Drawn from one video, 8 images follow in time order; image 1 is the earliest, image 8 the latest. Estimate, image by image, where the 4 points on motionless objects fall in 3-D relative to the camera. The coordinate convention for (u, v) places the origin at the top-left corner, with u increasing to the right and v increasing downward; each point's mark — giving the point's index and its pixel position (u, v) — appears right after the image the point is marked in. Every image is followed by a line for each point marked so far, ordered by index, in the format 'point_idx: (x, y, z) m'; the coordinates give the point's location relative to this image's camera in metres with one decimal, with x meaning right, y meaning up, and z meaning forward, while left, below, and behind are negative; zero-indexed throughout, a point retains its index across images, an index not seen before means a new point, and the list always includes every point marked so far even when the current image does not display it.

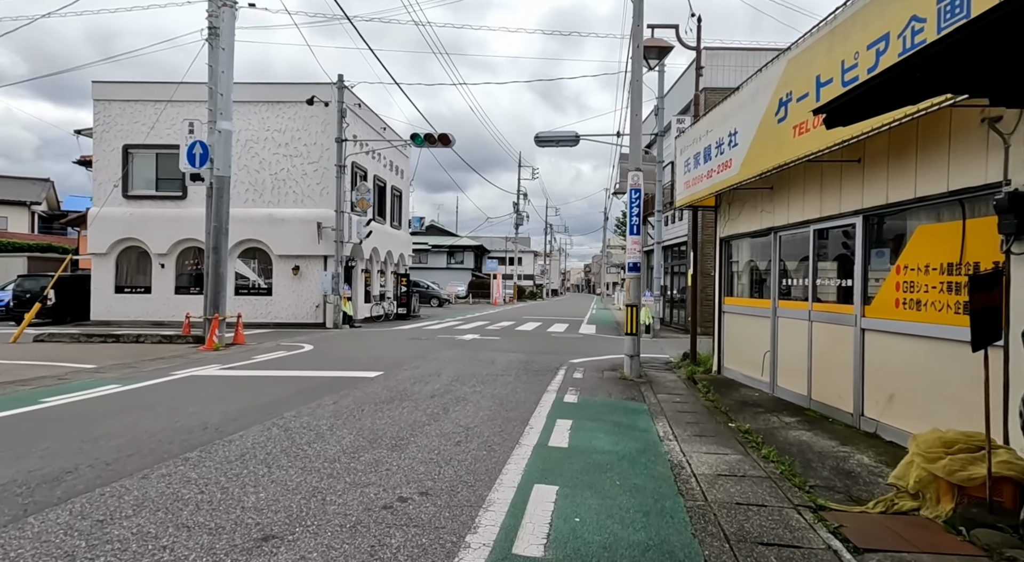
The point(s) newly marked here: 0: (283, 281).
0: (-7.6, 0.0, +20.9) m
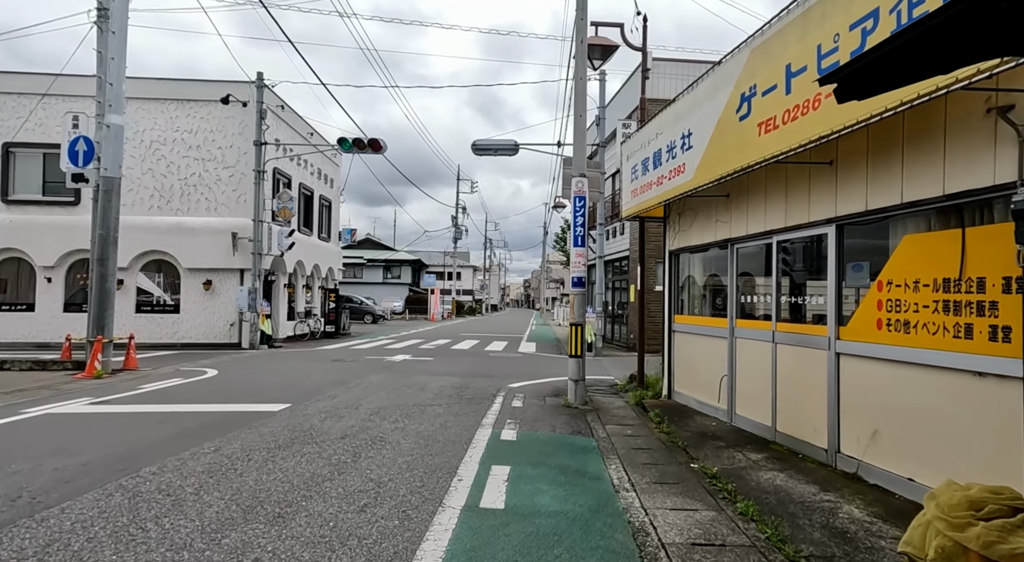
0: (-9.5, -0.4, +19.1) m
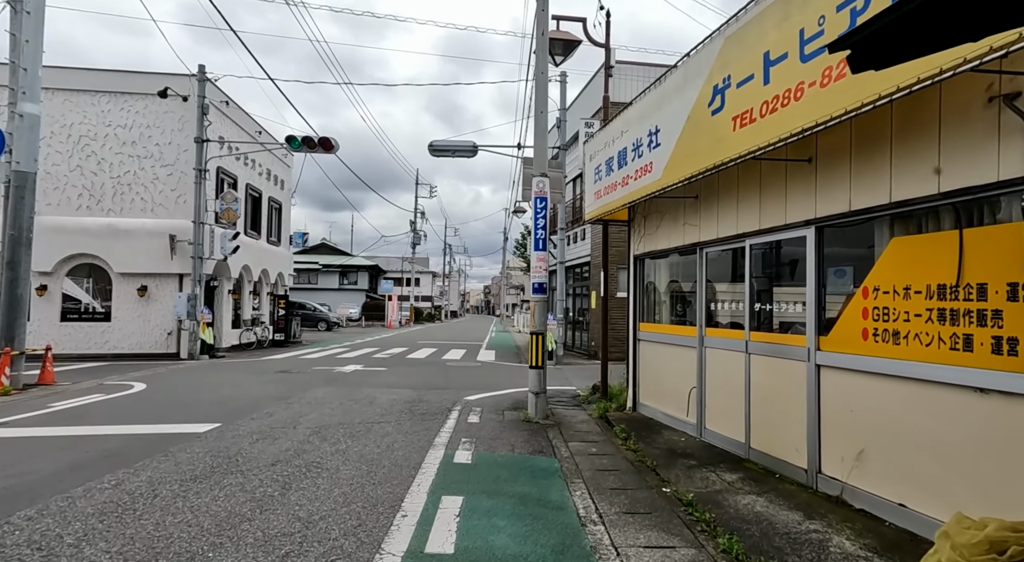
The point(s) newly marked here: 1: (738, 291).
0: (-10.7, -0.6, +17.9) m
1: (+2.3, -0.1, +6.5) m
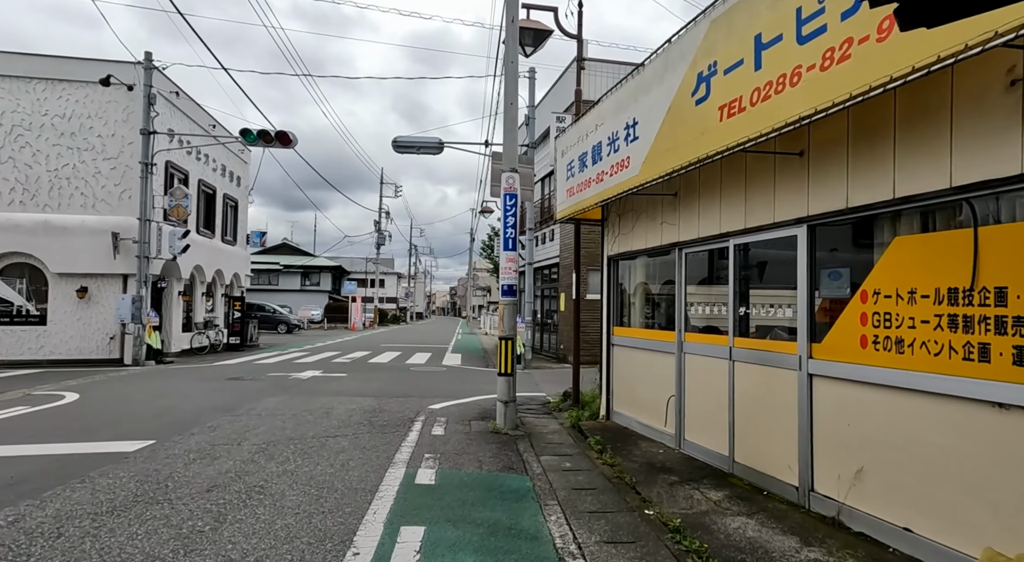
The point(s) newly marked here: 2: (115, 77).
0: (-11.6, -0.6, +16.8) m
1: (+2.0, -0.1, +6.1) m
2: (-11.0, +5.6, +17.6) m
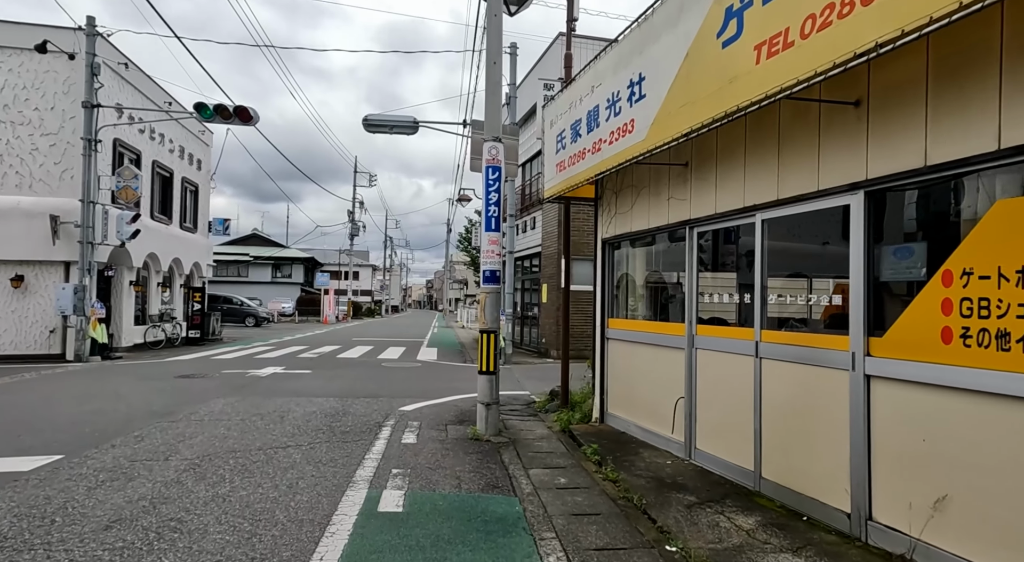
0: (-12.1, -0.3, +15.4) m
1: (+1.9, 0.0, +5.2) m
2: (-11.5, +5.9, +16.2) m
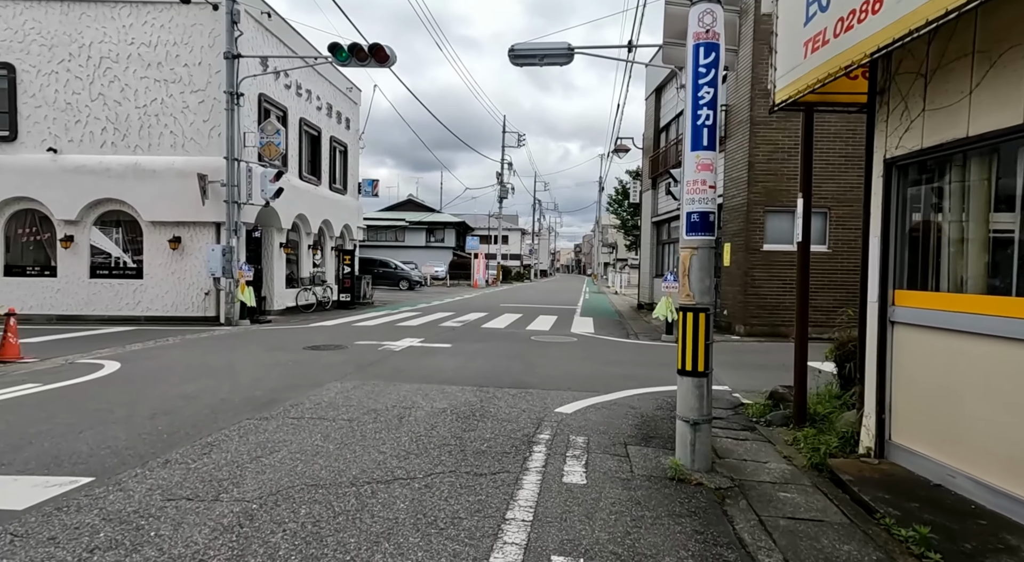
0: (-8.4, +0.6, +15.3) m
1: (+2.9, +0.3, +2.2) m
2: (-7.7, +6.8, +15.5) m
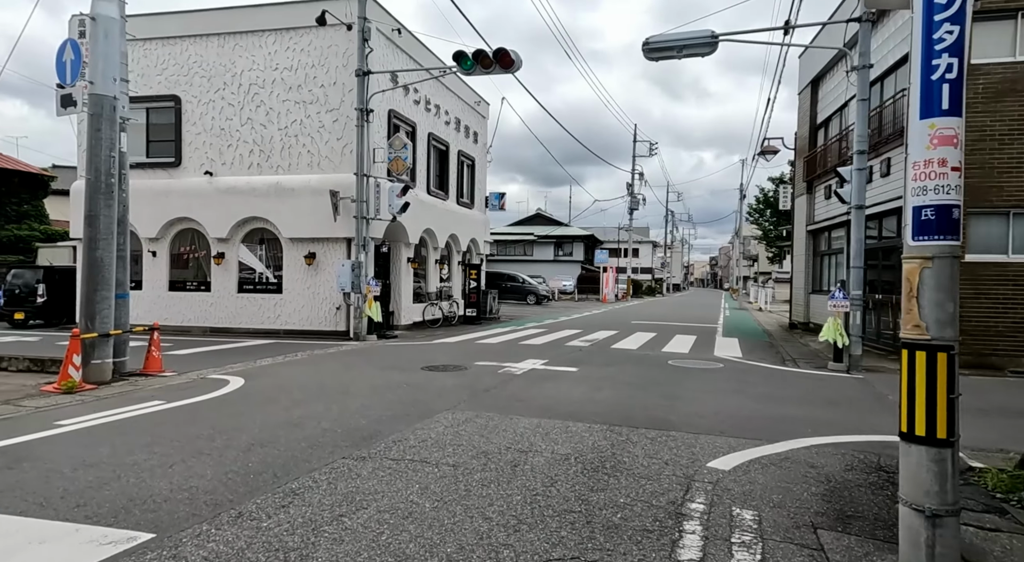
0: (-5.3, +0.2, +15.6) m
1: (+3.2, +0.2, +0.5) m
2: (-4.5, +6.5, +15.9) m
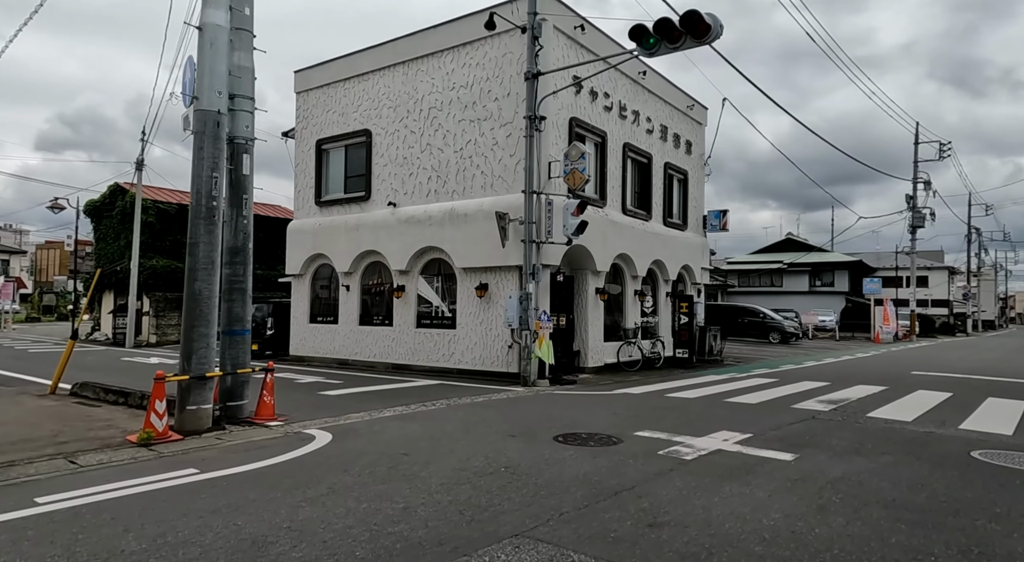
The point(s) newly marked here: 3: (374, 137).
0: (-1.1, -0.5, +13.9) m
1: (+1.2, +0.4, -3.3) m
2: (-0.3, +5.7, +14.2) m
3: (-3.7, +3.9, +17.2) m
